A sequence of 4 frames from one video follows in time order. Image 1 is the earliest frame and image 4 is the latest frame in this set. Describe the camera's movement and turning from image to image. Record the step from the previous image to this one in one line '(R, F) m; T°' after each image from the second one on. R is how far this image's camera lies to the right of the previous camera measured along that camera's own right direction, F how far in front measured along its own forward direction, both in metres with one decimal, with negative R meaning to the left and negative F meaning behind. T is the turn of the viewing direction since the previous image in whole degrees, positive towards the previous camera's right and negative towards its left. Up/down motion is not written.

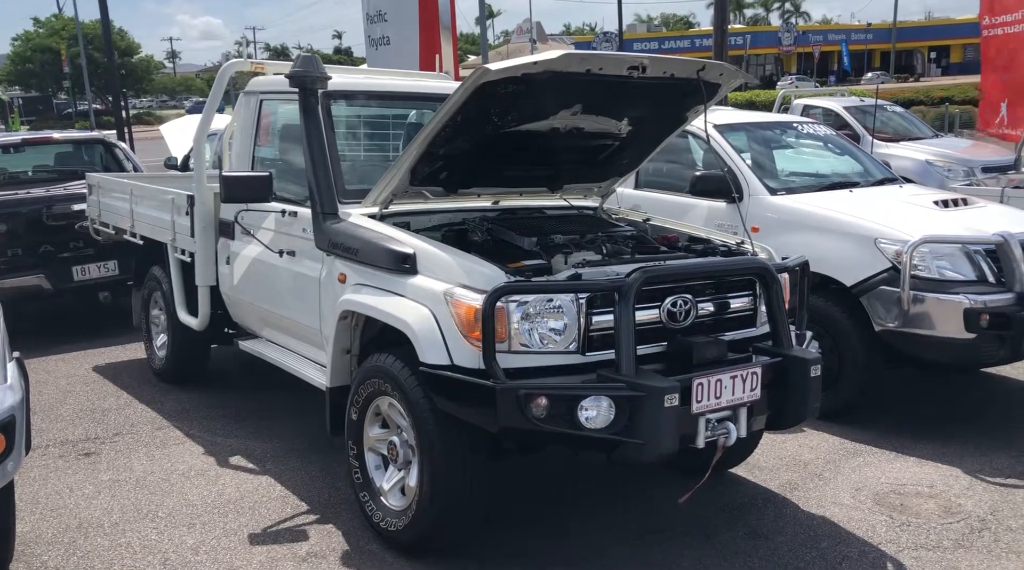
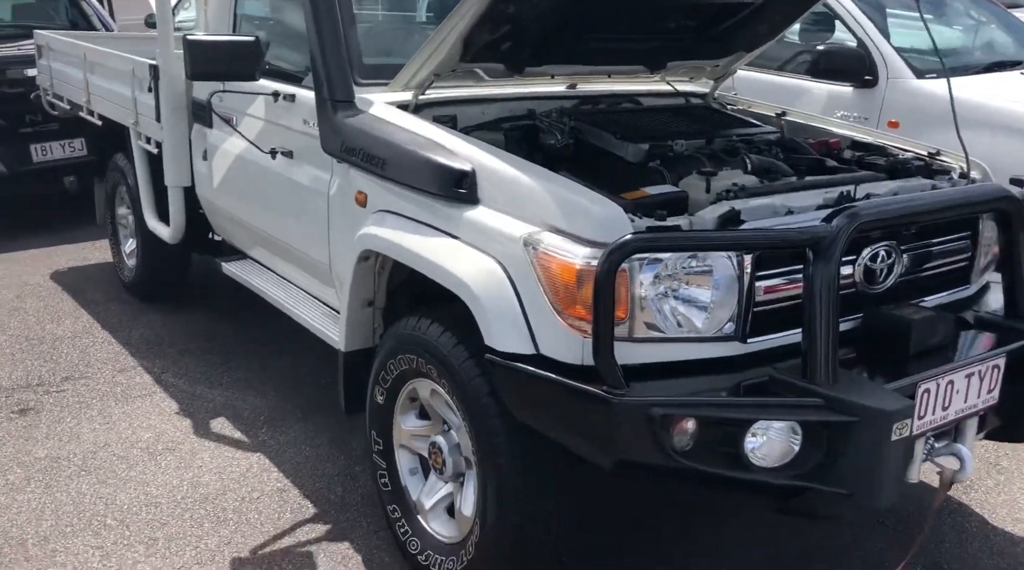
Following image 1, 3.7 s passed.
(-0.3, +1.4) m; 0°
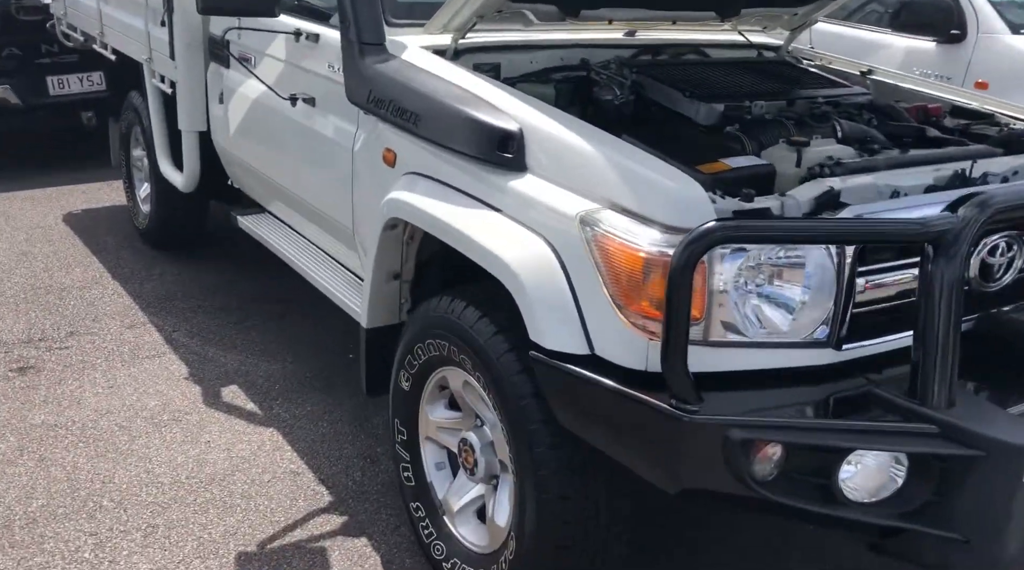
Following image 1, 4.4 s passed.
(-0.1, +0.4) m; -2°
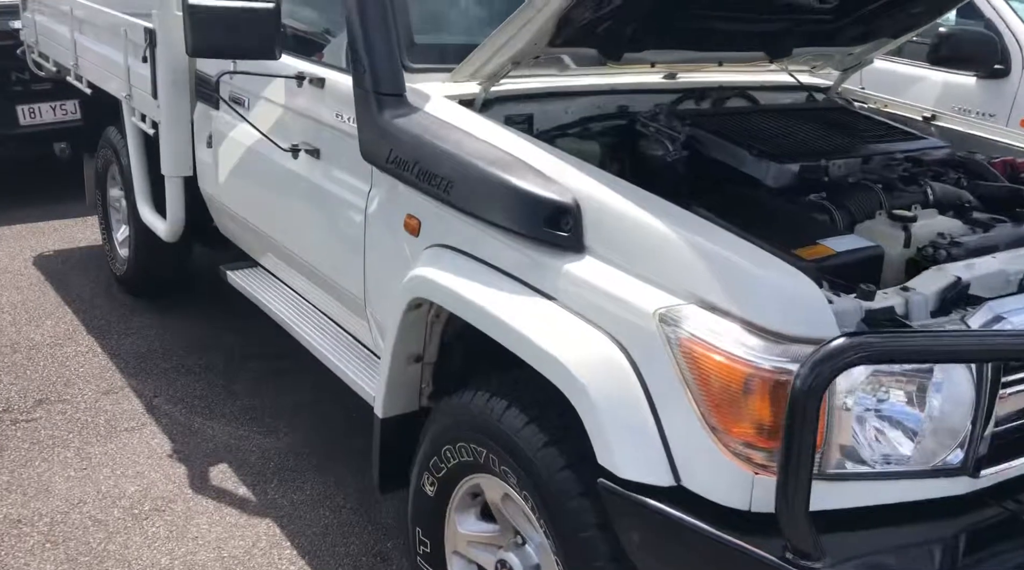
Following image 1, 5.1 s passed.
(-0.2, +0.4) m; +1°
